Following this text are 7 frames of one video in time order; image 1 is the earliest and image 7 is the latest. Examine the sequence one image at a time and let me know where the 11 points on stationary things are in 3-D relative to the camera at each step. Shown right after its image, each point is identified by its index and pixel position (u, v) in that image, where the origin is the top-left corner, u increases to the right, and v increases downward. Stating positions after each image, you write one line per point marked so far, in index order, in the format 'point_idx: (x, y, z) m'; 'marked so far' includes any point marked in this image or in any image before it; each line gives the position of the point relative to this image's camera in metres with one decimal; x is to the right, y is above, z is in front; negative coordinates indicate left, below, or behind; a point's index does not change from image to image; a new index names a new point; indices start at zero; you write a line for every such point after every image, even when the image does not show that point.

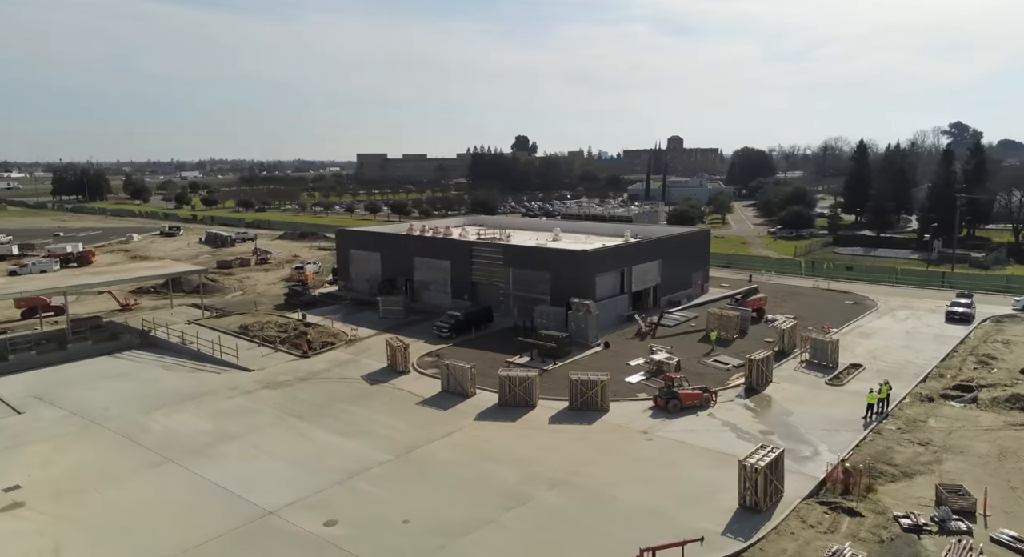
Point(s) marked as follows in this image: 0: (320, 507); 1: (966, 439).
0: (-4.4, -5.2, +16.0) m
1: (+12.3, -4.4, +19.0) m
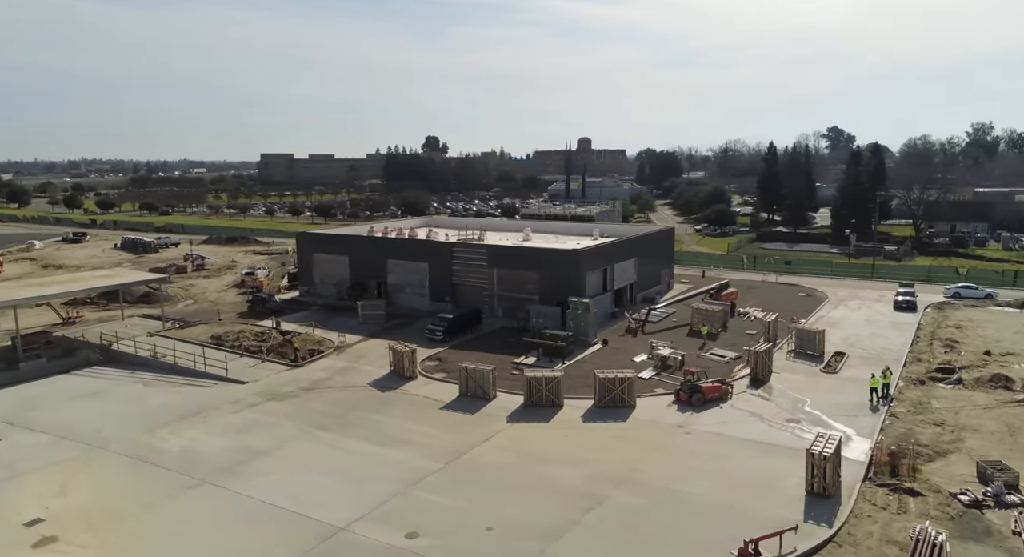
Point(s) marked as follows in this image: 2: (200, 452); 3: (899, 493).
0: (-2.6, -5.3, +15.3) m
1: (+13.5, -4.1, +20.5) m
2: (-8.6, -4.7, +19.2) m
3: (+8.7, -4.8, +15.7) m
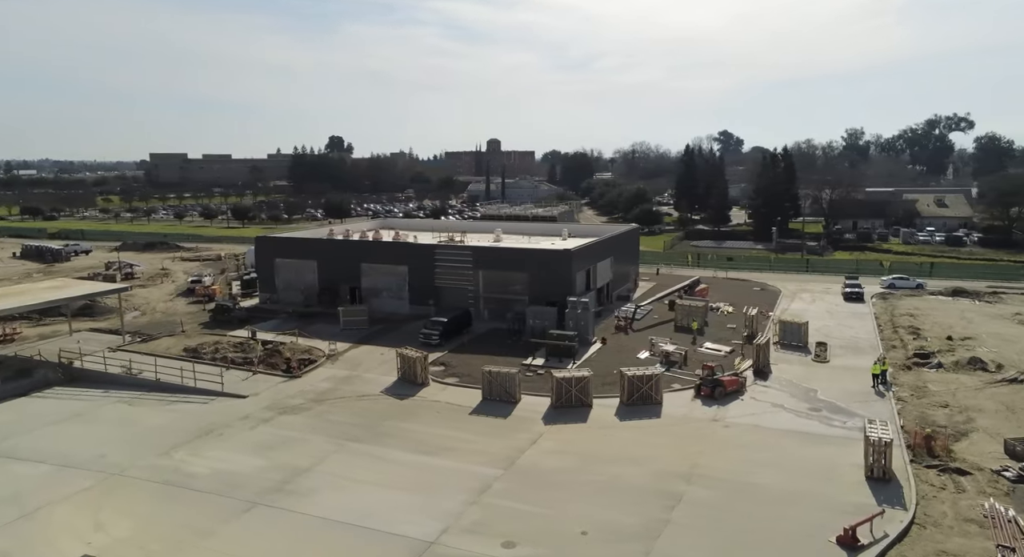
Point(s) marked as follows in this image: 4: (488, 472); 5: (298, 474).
0: (-0.7, -5.4, +14.8) m
1: (+14.6, -3.8, +22.2) m
2: (-7.1, -4.9, +17.8) m
3: (+10.5, -4.6, +16.8) m
4: (-0.6, -4.9, +17.8) m
5: (-5.4, -5.0, +17.8) m
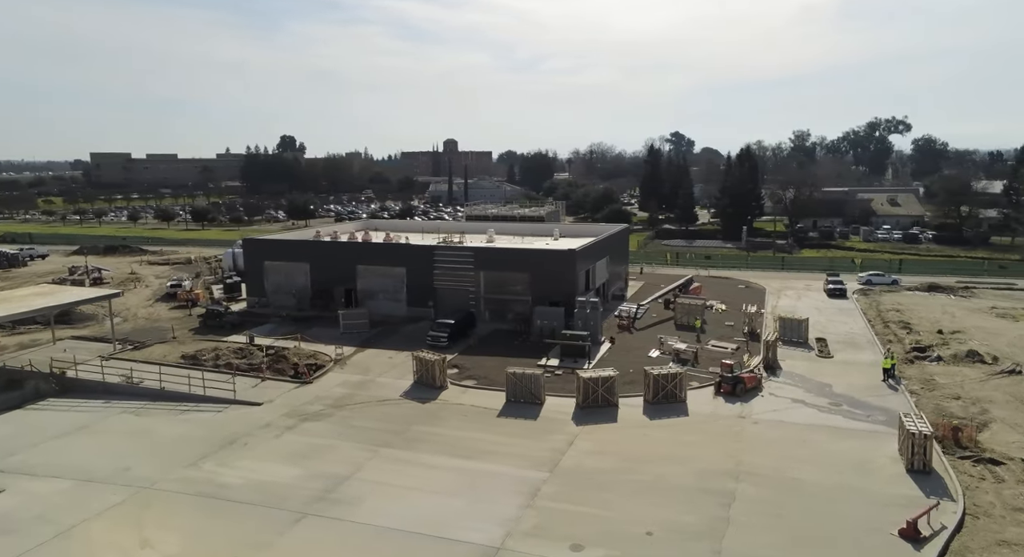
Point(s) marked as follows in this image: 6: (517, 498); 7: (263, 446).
0: (+0.7, -5.4, +14.7) m
1: (+15.4, -3.7, +23.1) m
2: (-5.9, -5.0, +17.2) m
3: (+11.7, -4.5, +17.4) m
4: (+0.5, -4.9, +17.6) m
5: (-4.2, -5.0, +17.3) m
6: (+0.1, -5.1, +16.4) m
7: (-7.0, -4.7, +19.6) m
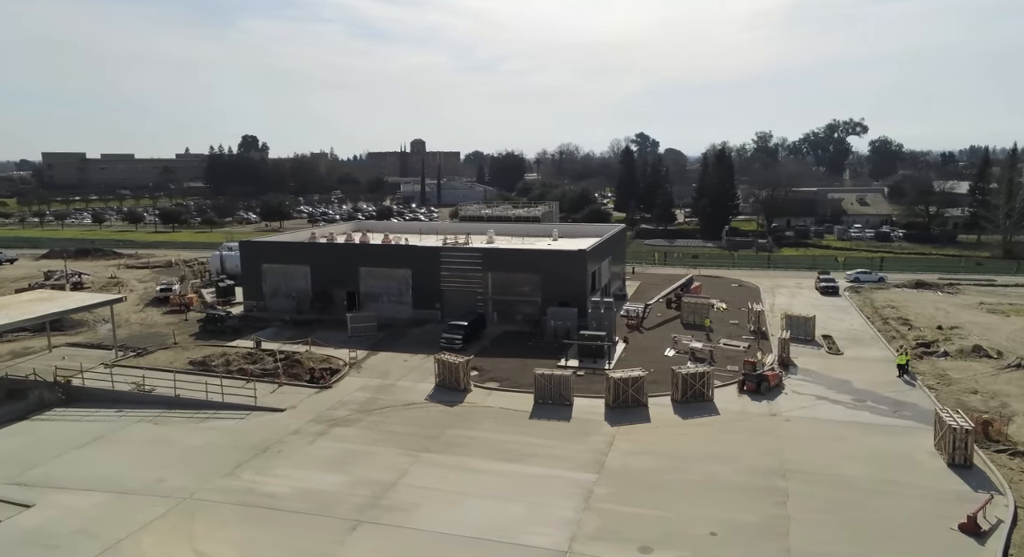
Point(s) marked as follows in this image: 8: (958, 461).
0: (+2.0, -5.4, +14.6) m
1: (+16.3, -3.6, +23.7) m
2: (-4.7, -5.1, +16.8) m
3: (+12.9, -4.5, +17.8) m
4: (+1.7, -4.9, +17.5) m
5: (-3.0, -5.1, +17.0) m
6: (+1.4, -5.1, +16.2) m
7: (-5.9, -4.8, +19.1) m
8: (+11.1, -4.5, +17.4) m
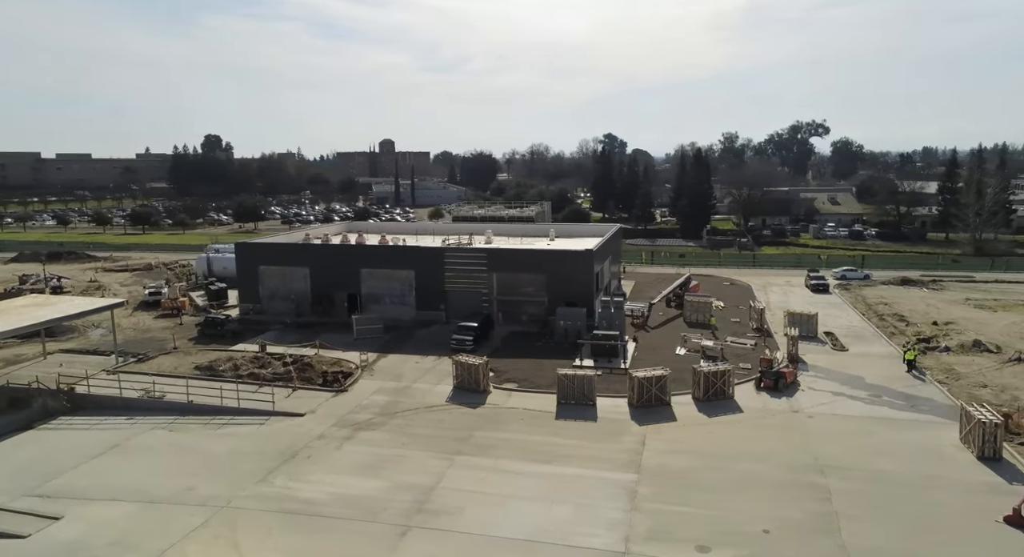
0: (+3.2, -5.4, +14.6) m
1: (+17.0, -3.5, +24.4) m
2: (-3.6, -5.2, +16.5) m
3: (+13.9, -4.4, +18.3) m
4: (+2.7, -4.9, +17.5) m
5: (-2.0, -5.1, +16.7) m
6: (+2.4, -5.1, +16.2) m
7: (-4.9, -4.8, +18.8) m
8: (+12.0, -4.4, +17.8) m
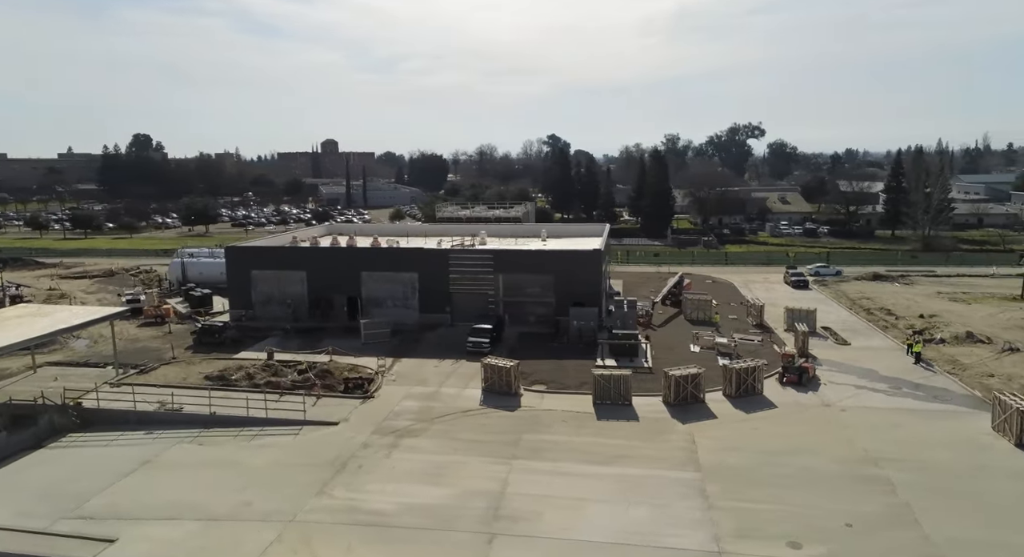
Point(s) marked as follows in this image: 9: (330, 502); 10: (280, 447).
0: (+5.0, -5.4, +14.7) m
1: (+18.0, -3.3, +25.6) m
2: (-1.9, -5.2, +16.0) m
3: (+15.3, -4.2, +19.3) m
4: (+4.4, -4.9, +17.6) m
5: (-0.3, -5.2, +16.4) m
6: (+4.2, -5.1, +16.3) m
7: (-3.4, -4.9, +18.2) m
8: (+13.6, -4.3, +18.6) m
9: (-4.3, -5.2, +16.3) m
10: (-6.6, -4.7, +19.7) m
